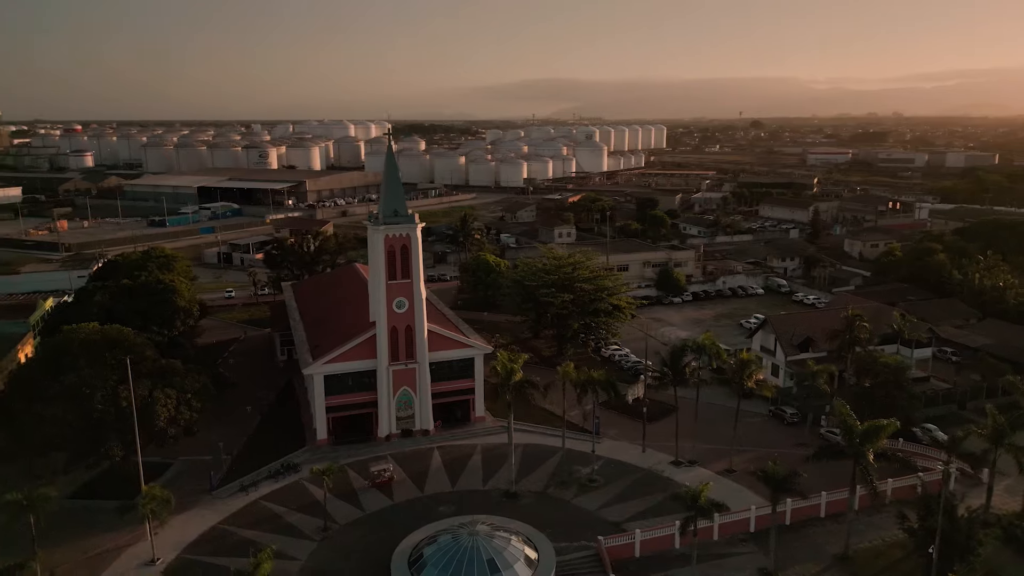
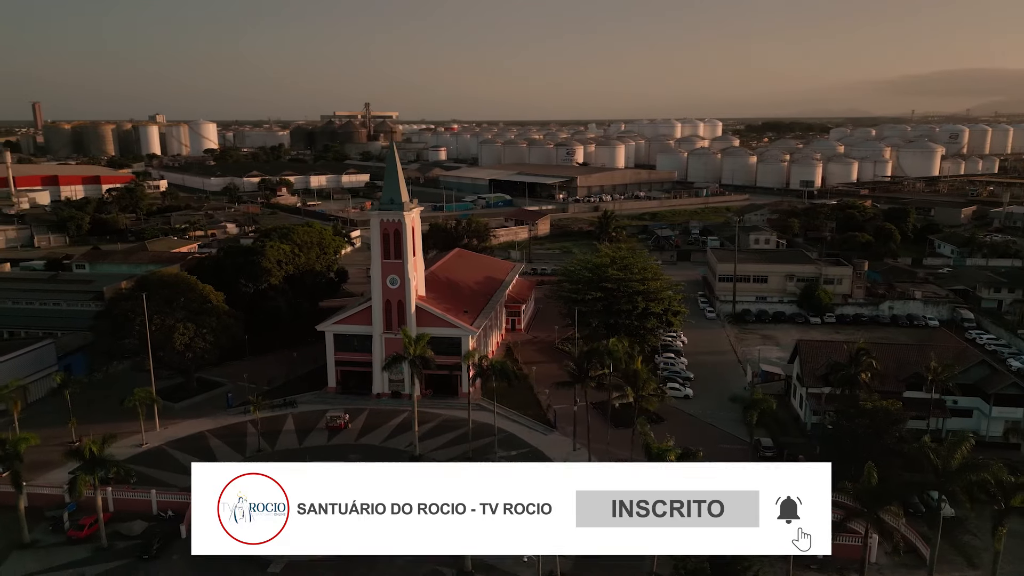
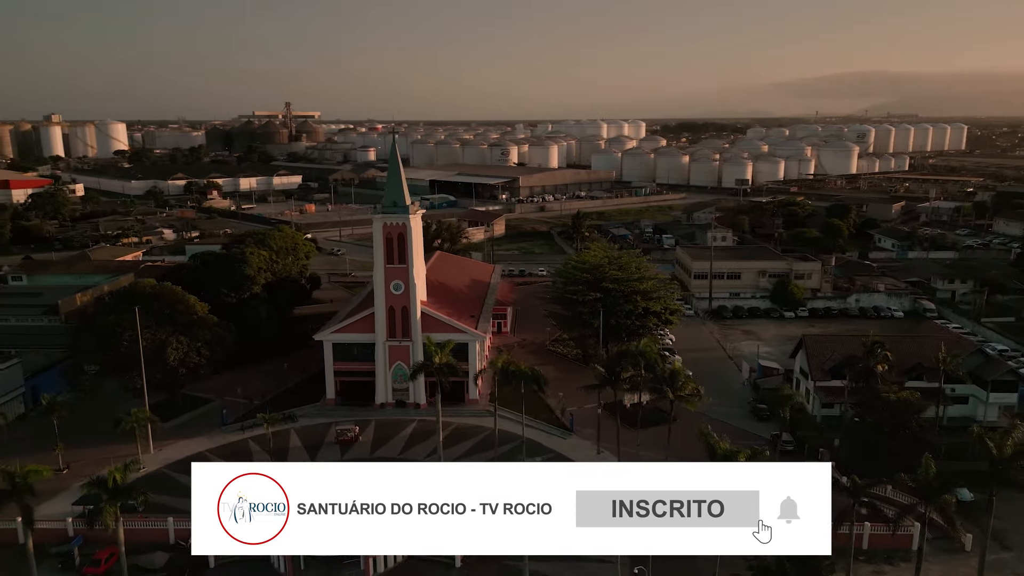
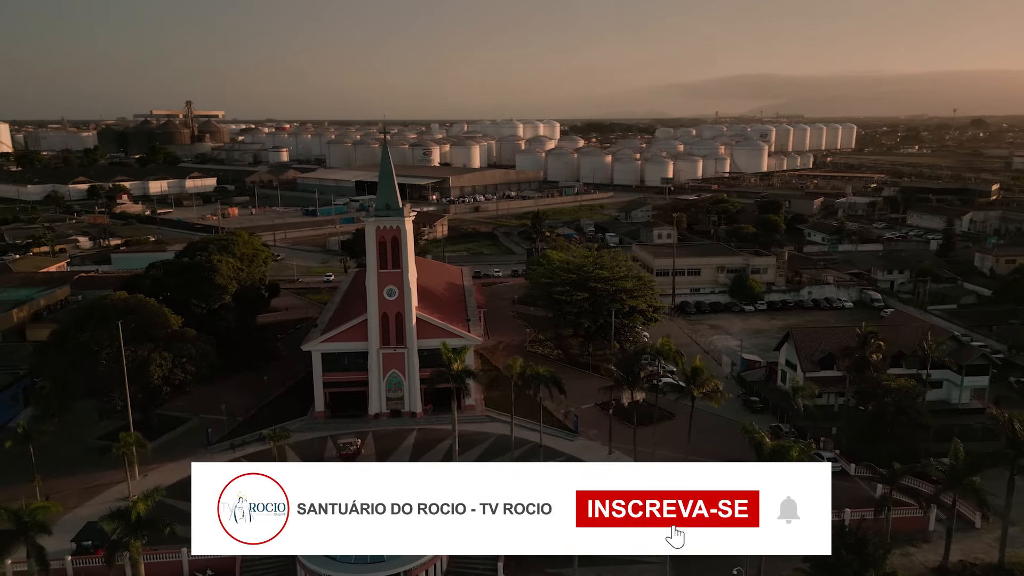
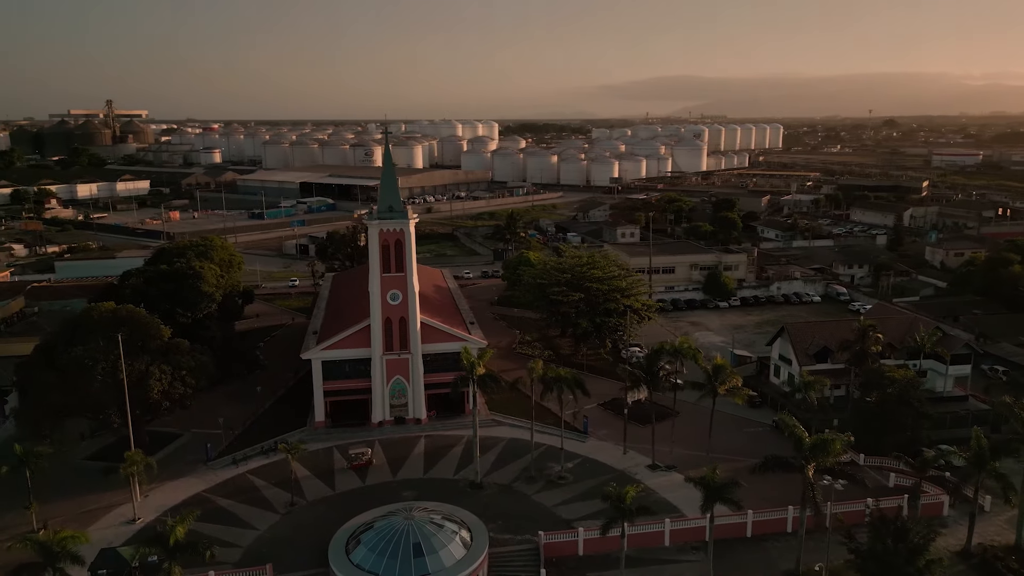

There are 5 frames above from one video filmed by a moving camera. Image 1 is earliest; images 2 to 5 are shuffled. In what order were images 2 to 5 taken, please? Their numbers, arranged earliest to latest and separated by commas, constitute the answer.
5, 4, 3, 2
